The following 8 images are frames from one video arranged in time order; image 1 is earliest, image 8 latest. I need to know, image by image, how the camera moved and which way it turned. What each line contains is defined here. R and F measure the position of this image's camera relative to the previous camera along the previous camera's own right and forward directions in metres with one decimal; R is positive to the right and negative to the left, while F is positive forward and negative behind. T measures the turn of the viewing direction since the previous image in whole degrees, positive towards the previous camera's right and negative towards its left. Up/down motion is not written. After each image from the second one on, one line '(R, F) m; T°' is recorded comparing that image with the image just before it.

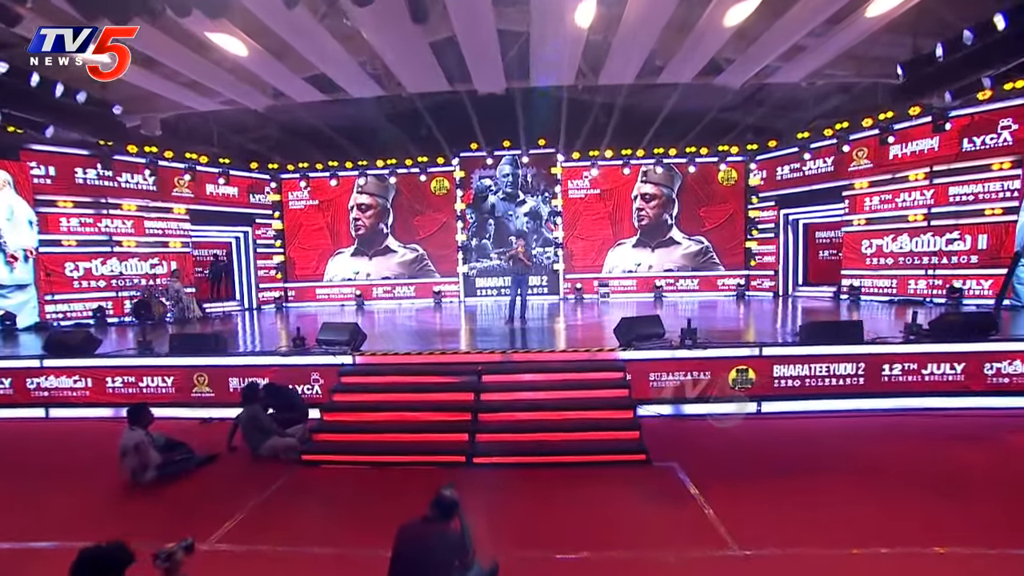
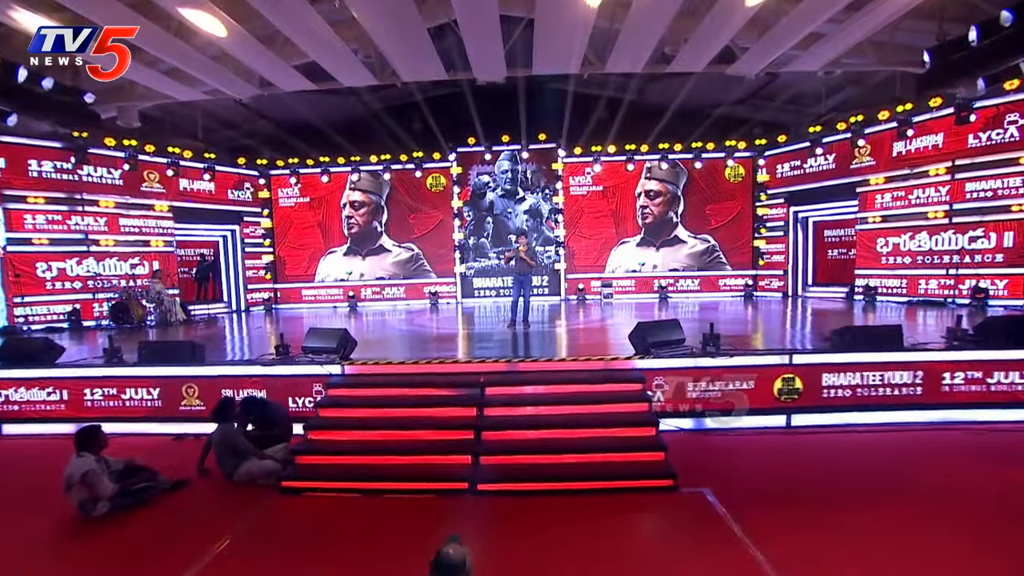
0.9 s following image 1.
(-0.1, +0.5) m; 0°
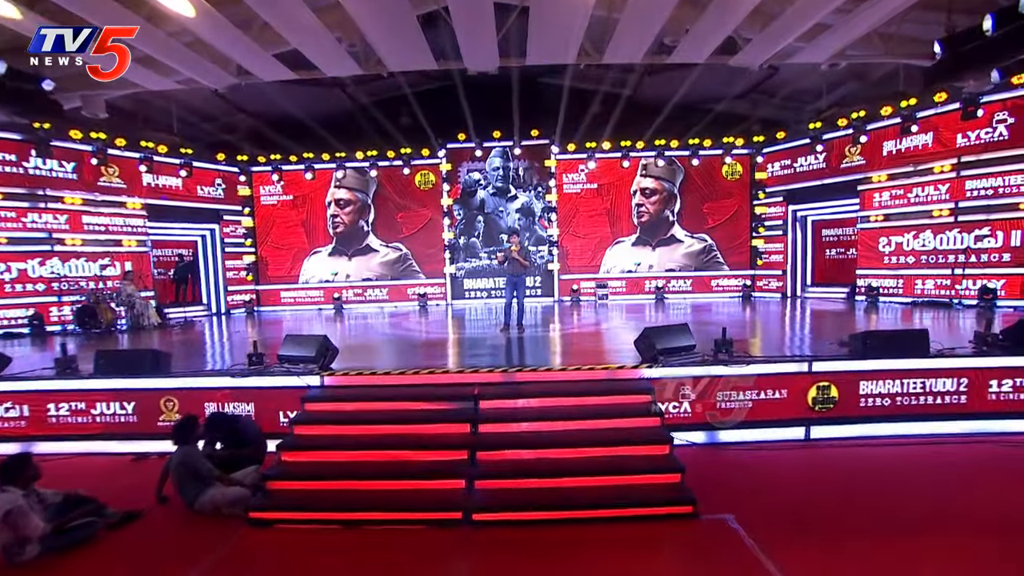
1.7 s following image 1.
(-0.1, +0.4) m; +1°
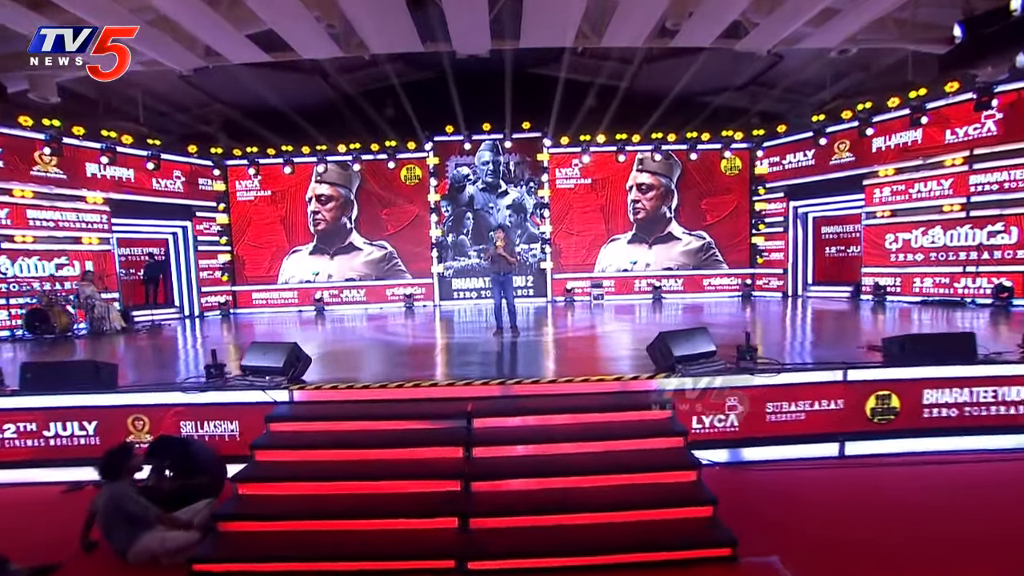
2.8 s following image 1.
(-0.1, +0.5) m; +1°
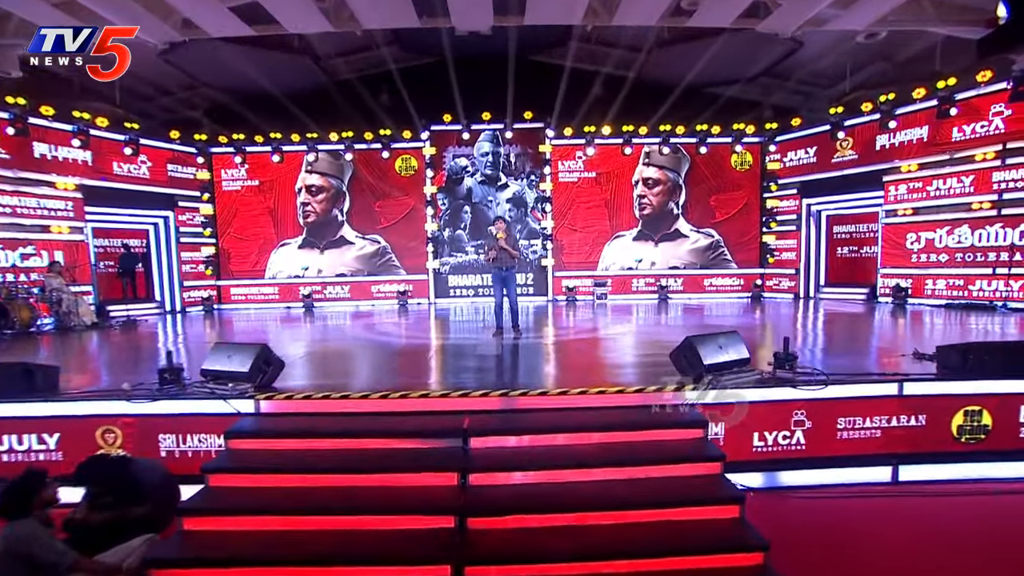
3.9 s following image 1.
(-0.1, +0.5) m; 0°
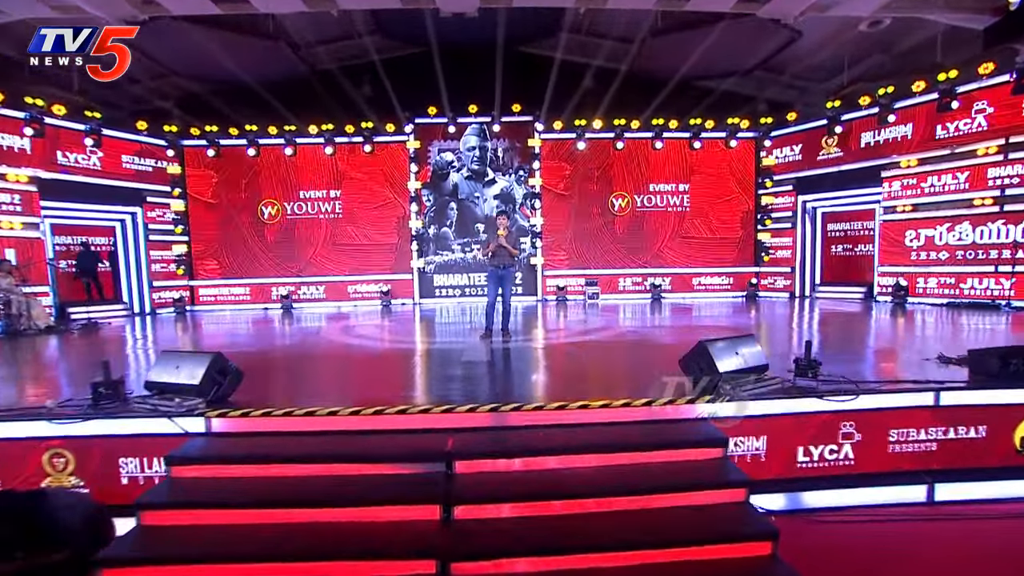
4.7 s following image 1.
(0.0, +0.4) m; +1°
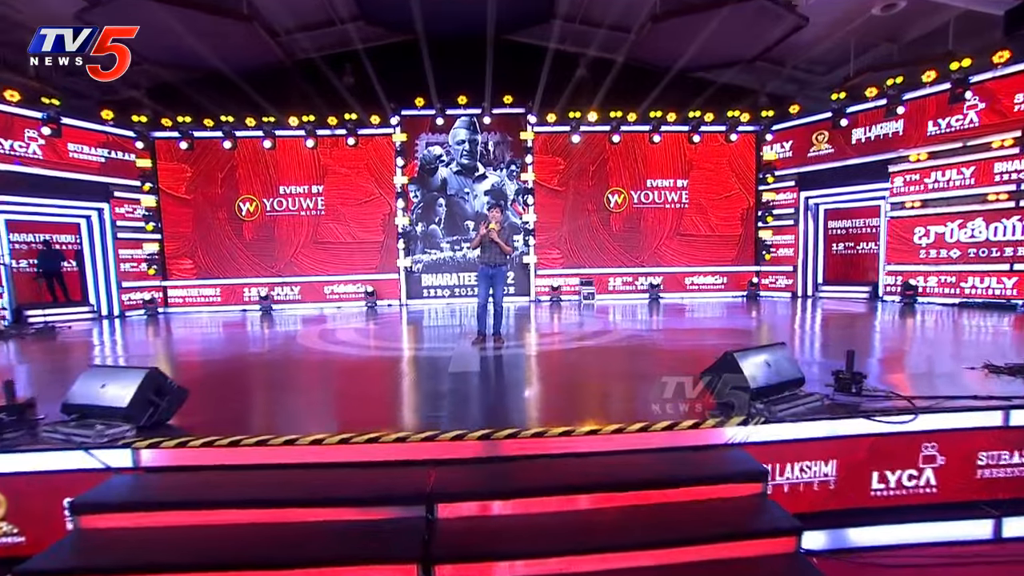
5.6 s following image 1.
(0.0, +0.5) m; +1°
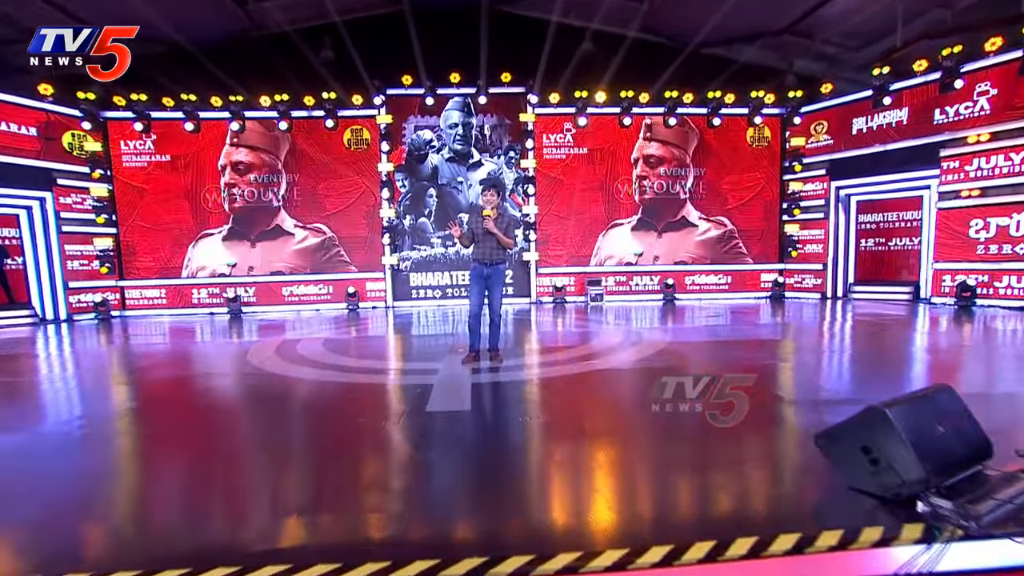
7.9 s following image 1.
(0.0, +1.1) m; 0°
